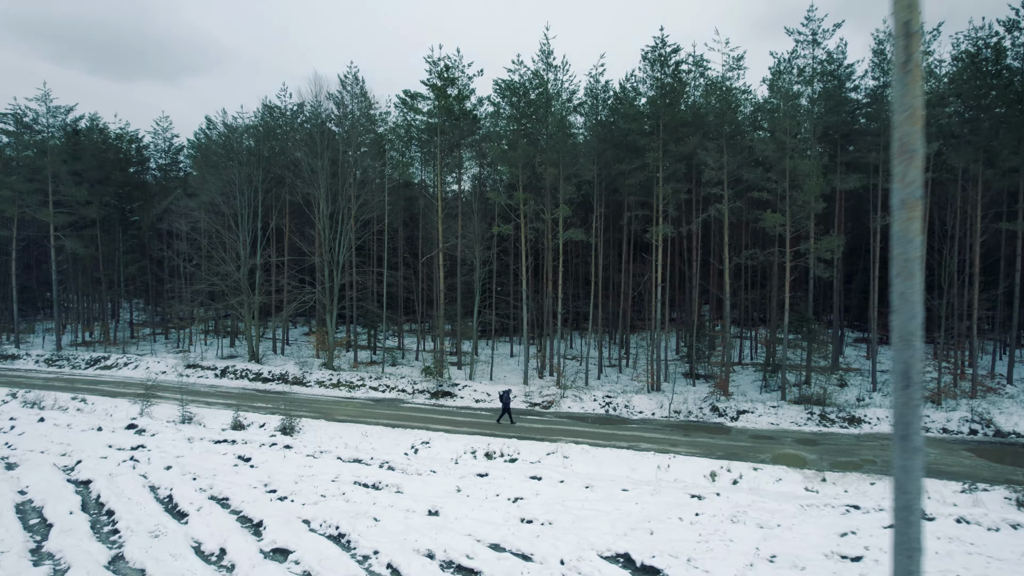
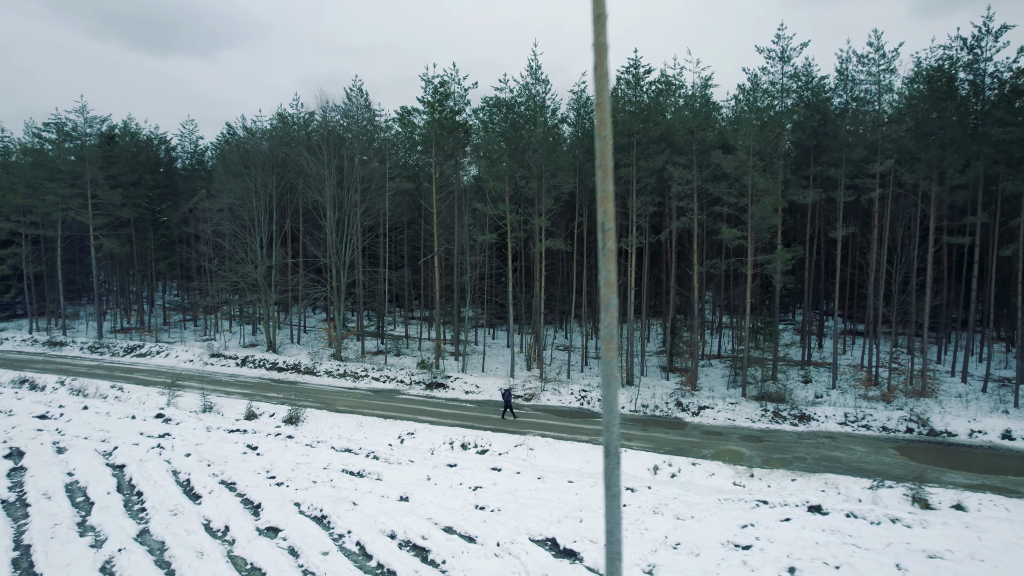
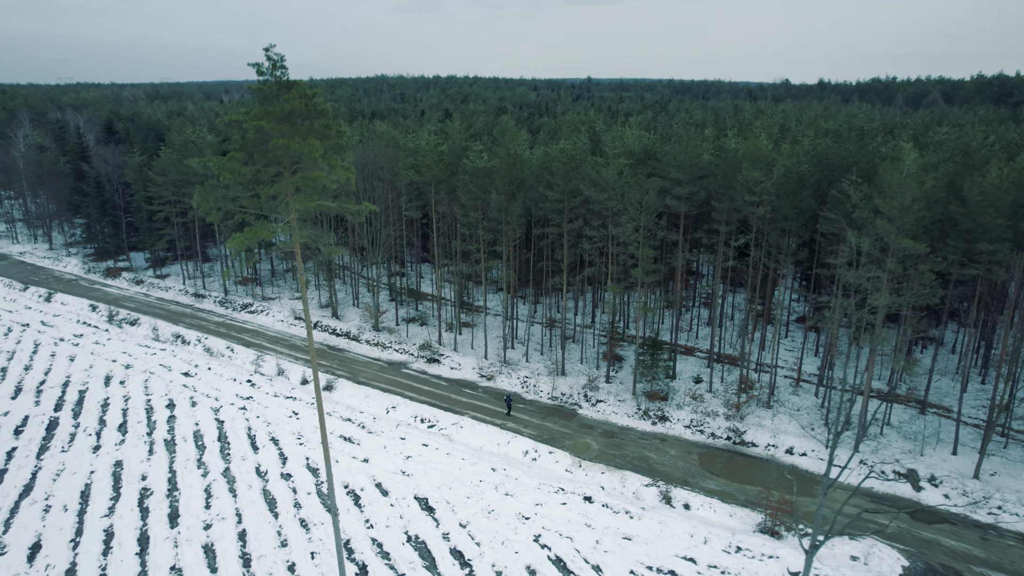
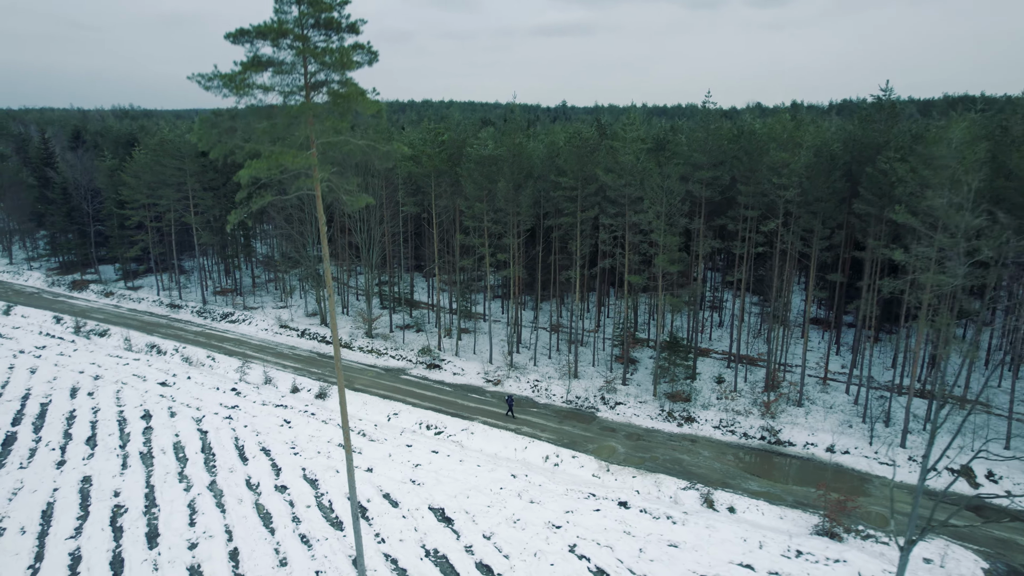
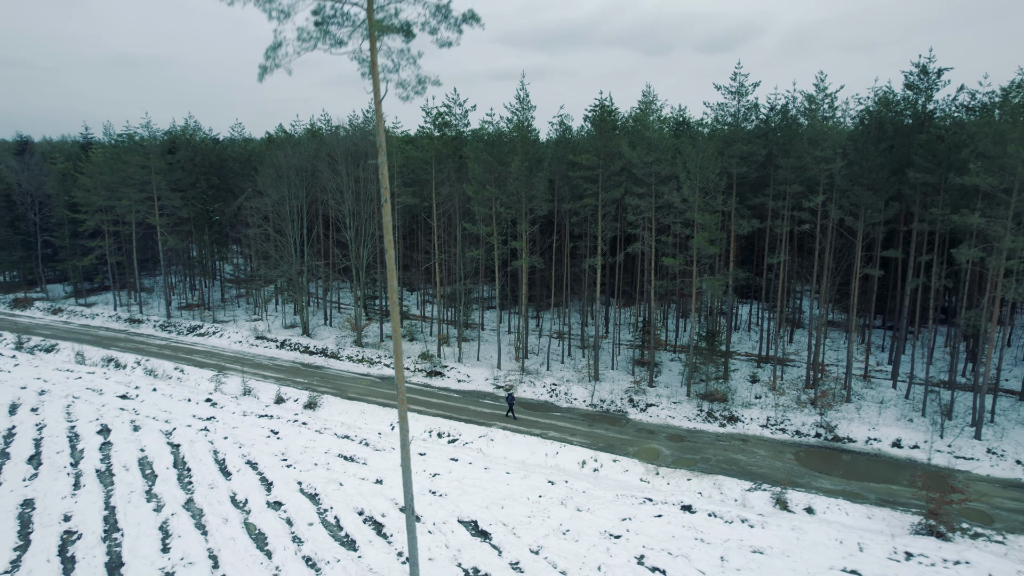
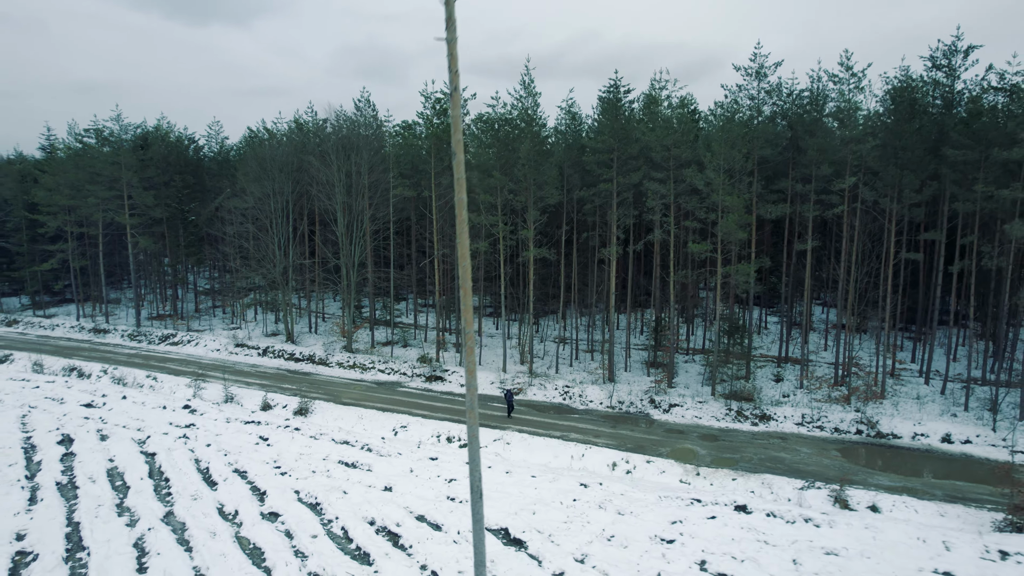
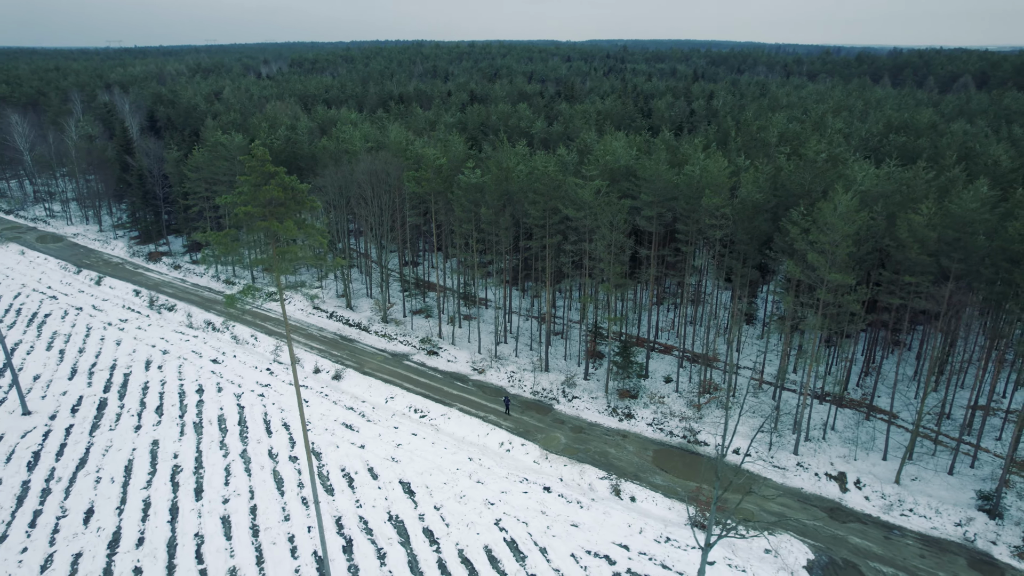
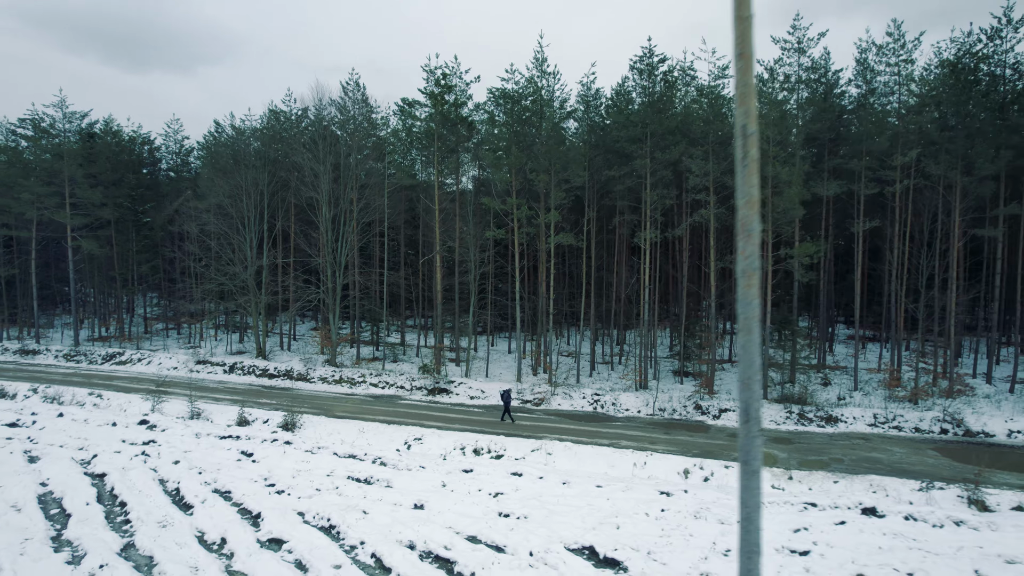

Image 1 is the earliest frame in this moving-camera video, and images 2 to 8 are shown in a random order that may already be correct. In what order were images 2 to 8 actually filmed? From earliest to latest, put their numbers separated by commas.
8, 2, 6, 5, 4, 3, 7
